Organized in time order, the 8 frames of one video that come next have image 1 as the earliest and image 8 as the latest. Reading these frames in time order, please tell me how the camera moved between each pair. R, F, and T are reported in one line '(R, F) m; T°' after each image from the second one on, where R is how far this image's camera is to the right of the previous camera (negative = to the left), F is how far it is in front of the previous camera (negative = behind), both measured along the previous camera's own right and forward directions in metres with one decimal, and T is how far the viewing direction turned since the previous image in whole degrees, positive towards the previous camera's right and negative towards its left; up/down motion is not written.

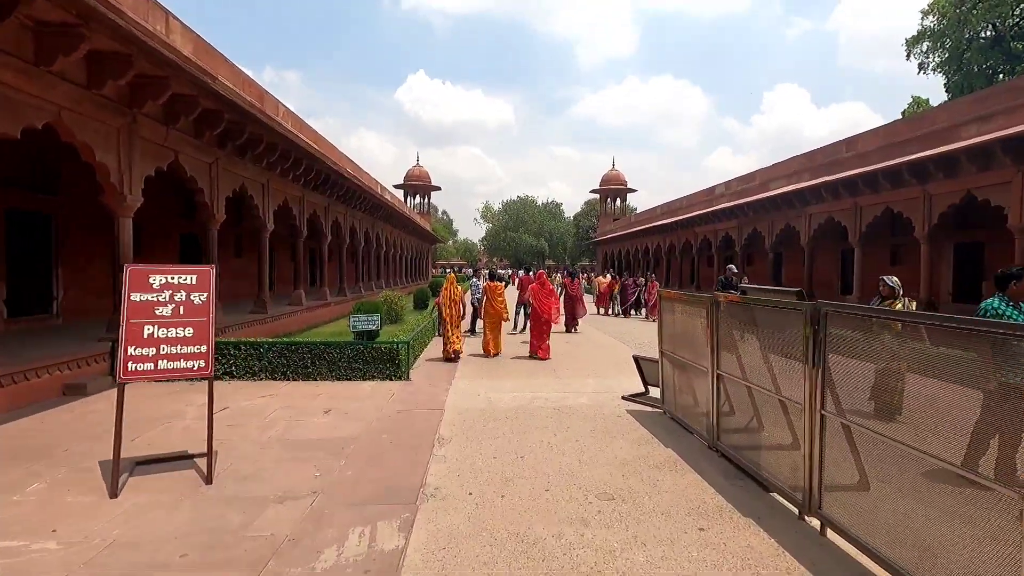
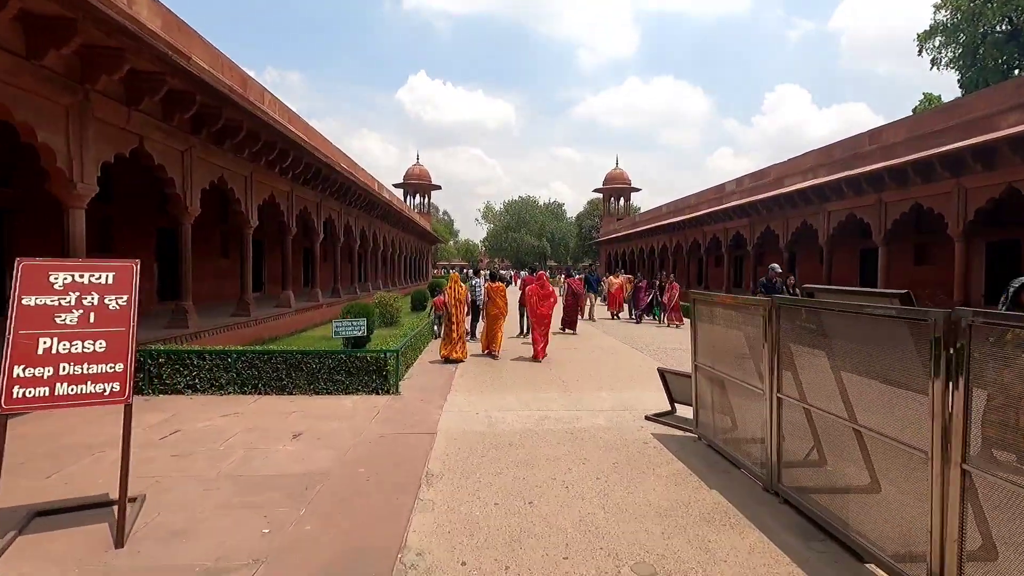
(0.0, +0.9) m; 0°
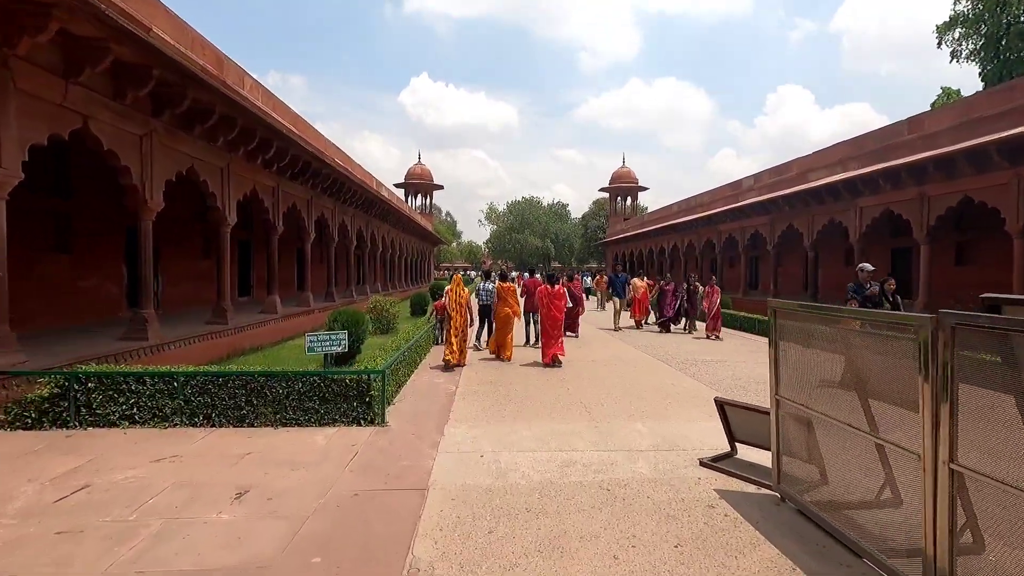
(-0.1, +1.2) m; 0°
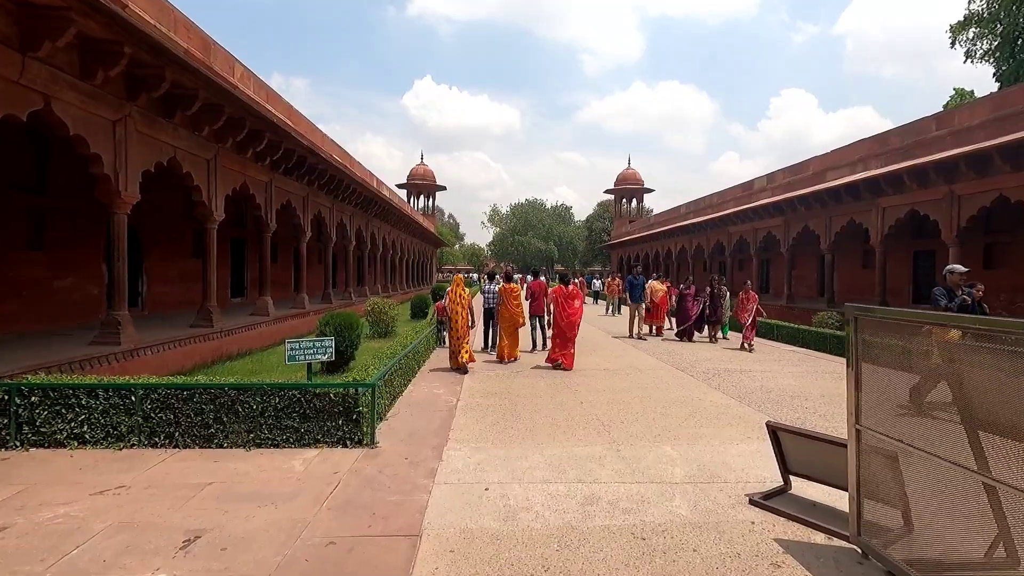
(-0.1, +0.7) m; 0°
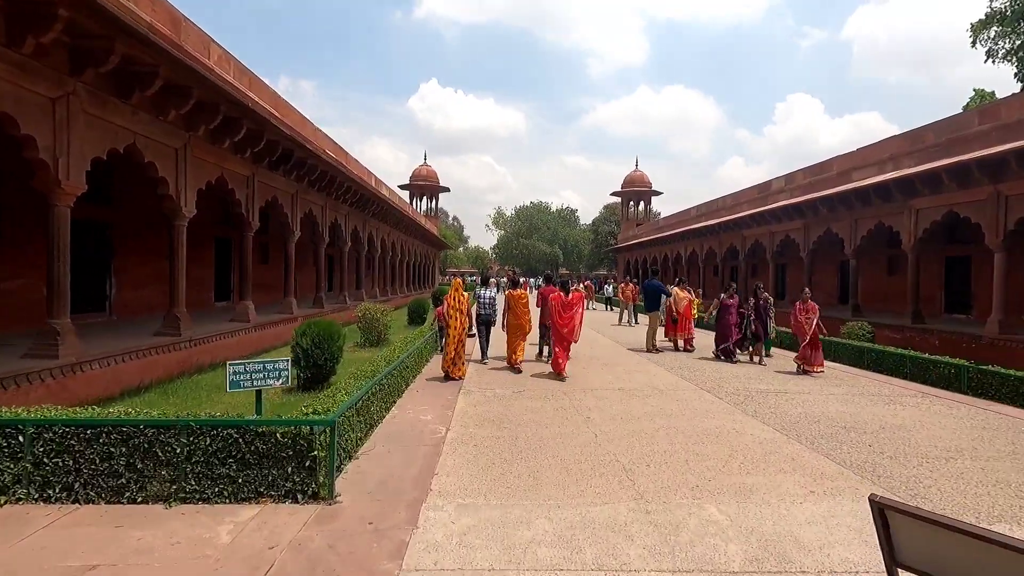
(0.0, +1.0) m; 0°
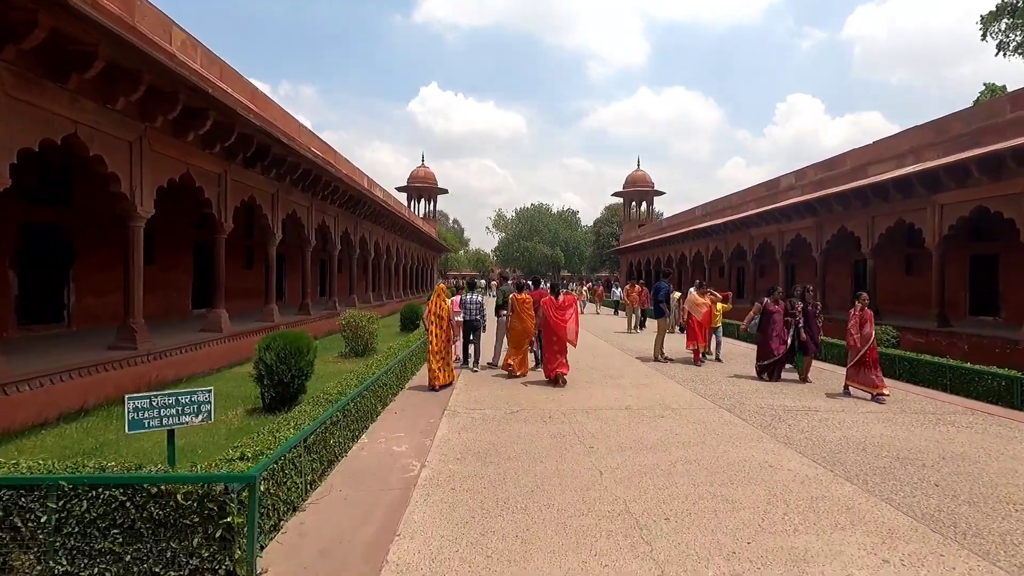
(+0.1, +0.9) m; 0°
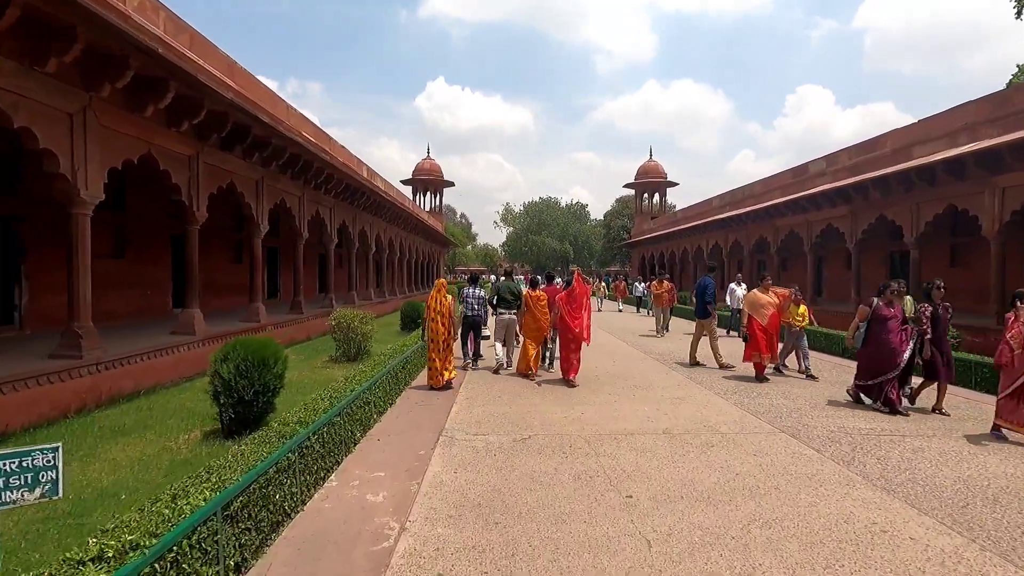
(0.0, +1.2) m; -1°
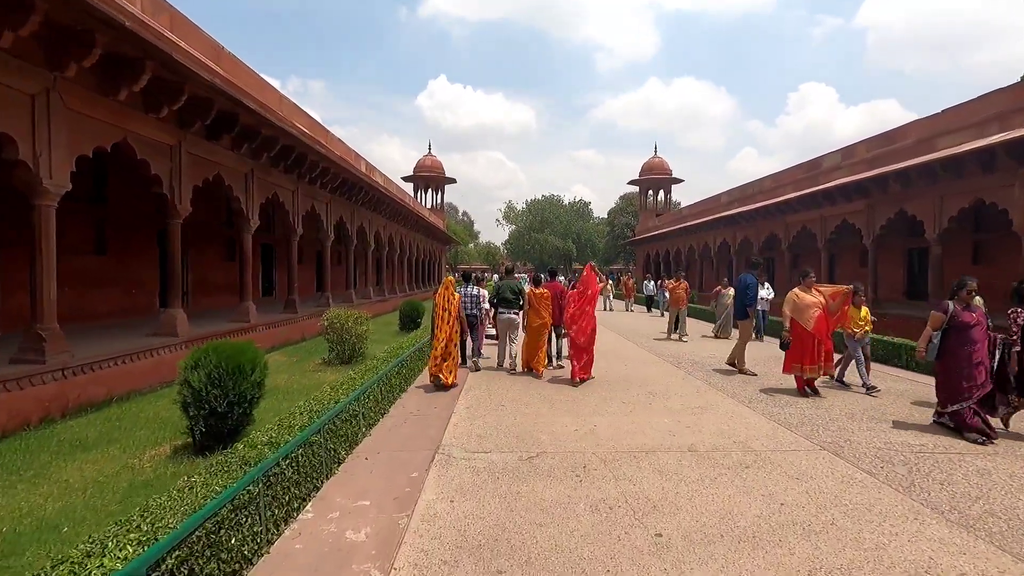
(0.0, +0.6) m; 0°
